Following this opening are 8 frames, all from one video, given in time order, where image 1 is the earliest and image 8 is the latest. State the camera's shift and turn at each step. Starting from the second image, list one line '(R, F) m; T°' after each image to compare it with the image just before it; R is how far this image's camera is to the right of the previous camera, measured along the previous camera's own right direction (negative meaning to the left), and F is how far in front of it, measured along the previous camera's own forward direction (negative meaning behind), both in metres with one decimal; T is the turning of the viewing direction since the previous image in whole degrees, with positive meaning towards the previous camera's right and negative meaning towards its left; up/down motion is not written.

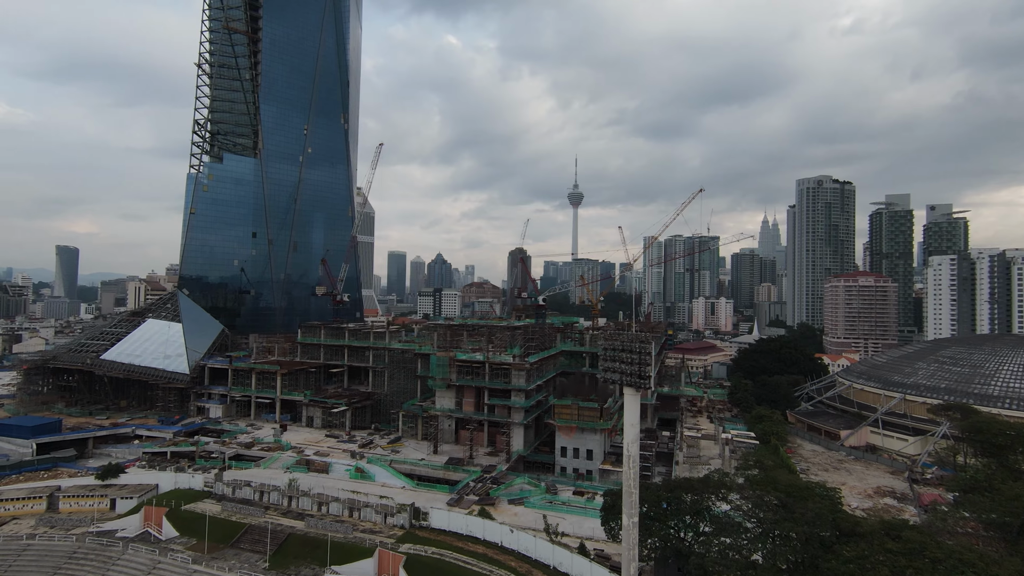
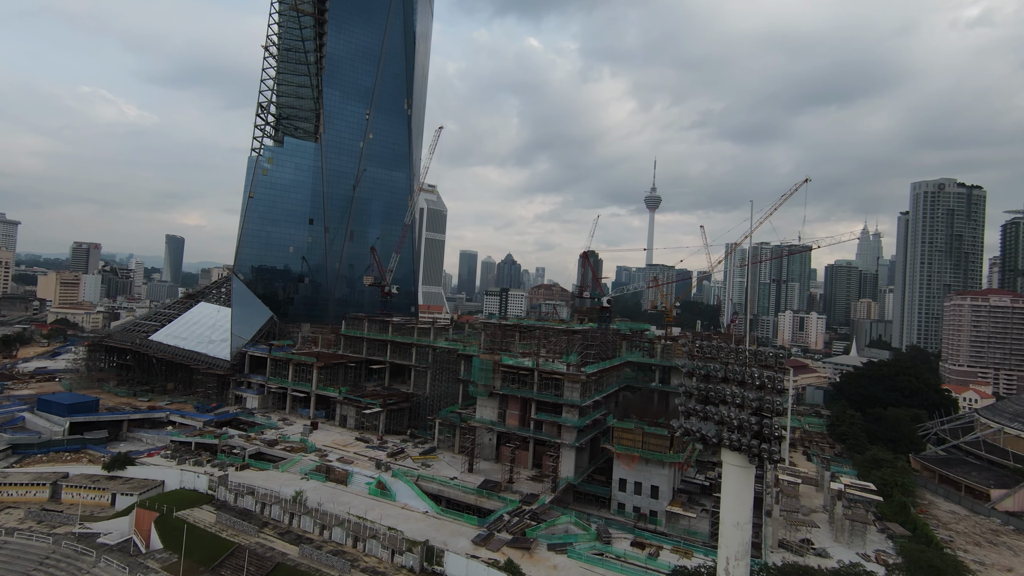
(+1.3, +8.6) m; -8°
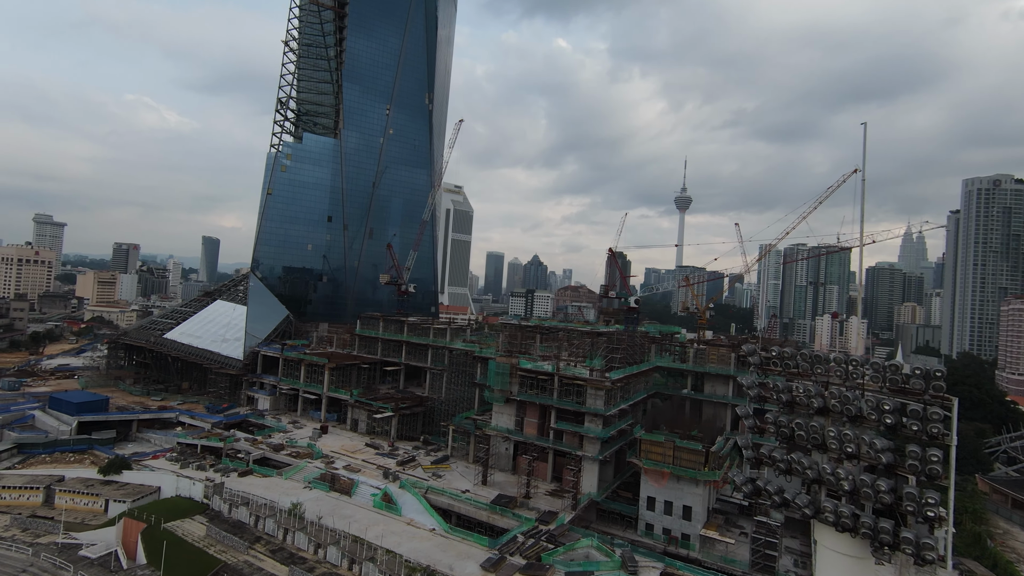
(+0.8, +3.8) m; -3°
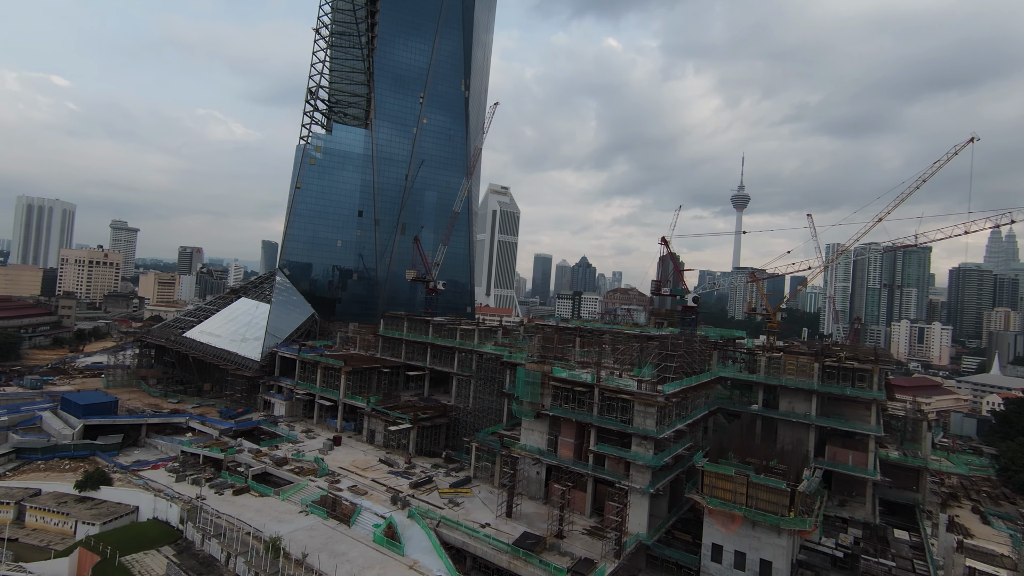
(+1.3, +7.6) m; -5°
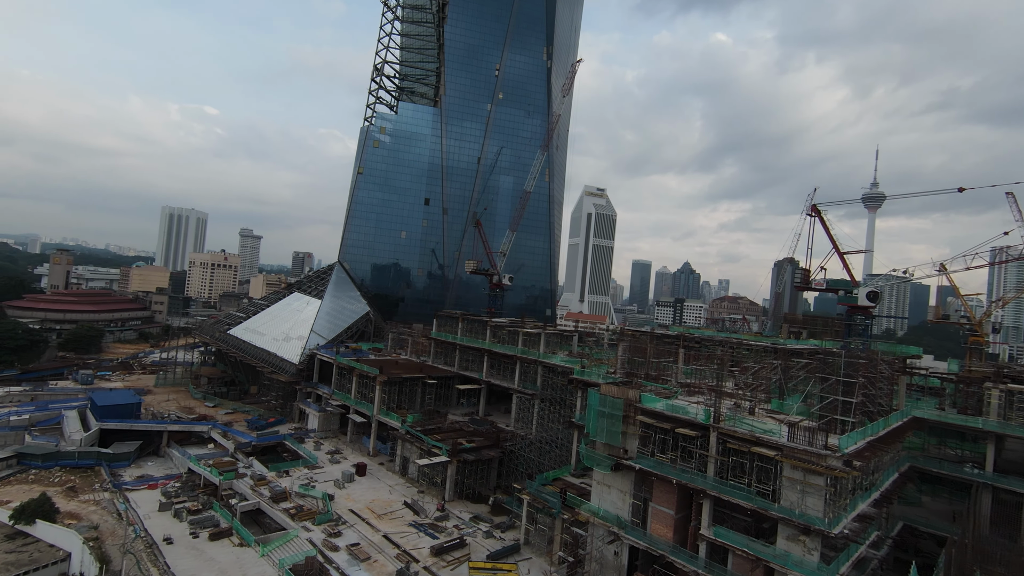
(+1.6, +13.3) m; -11°
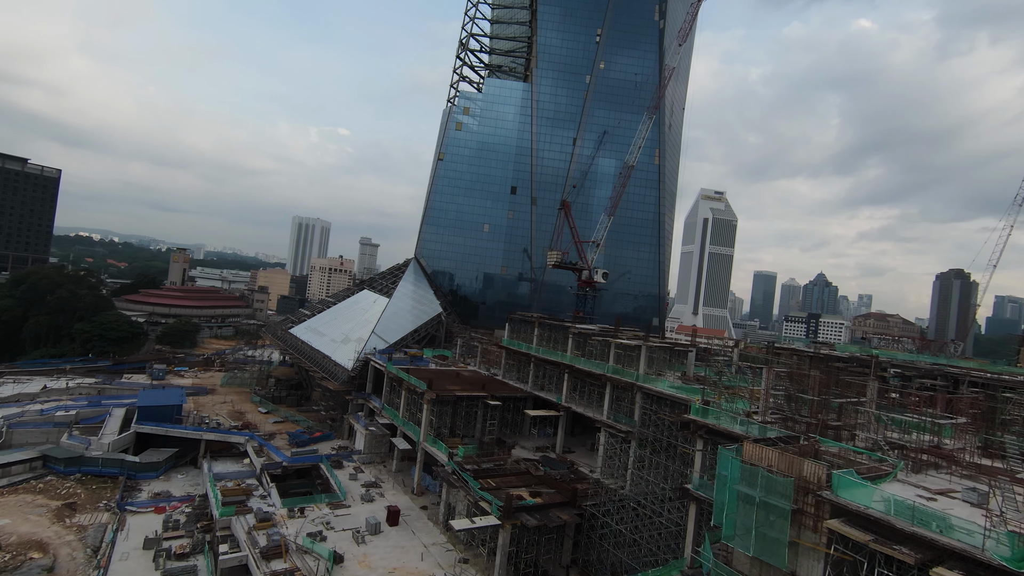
(+1.1, +11.5) m; -12°
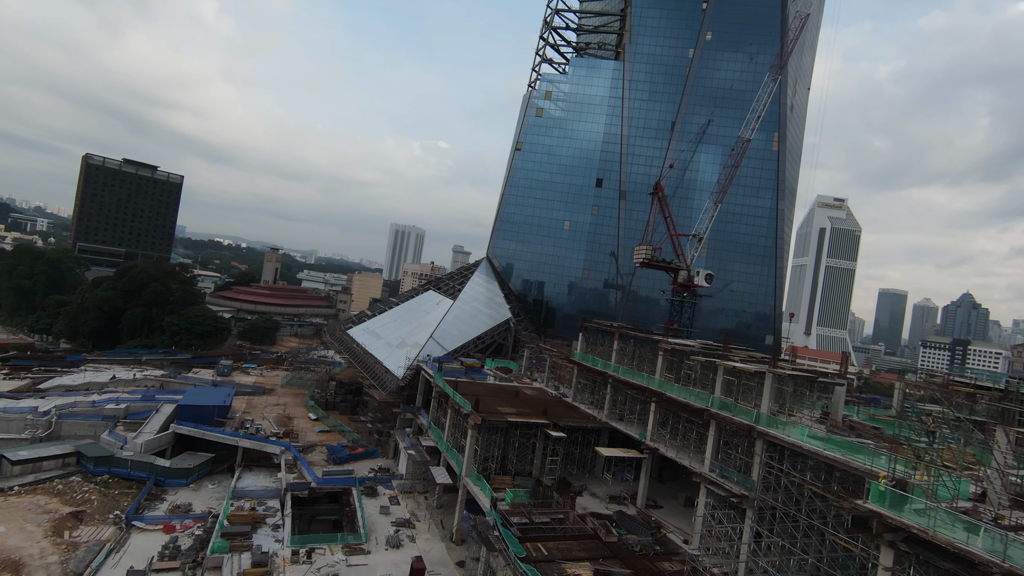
(+1.0, +7.7) m; -10°
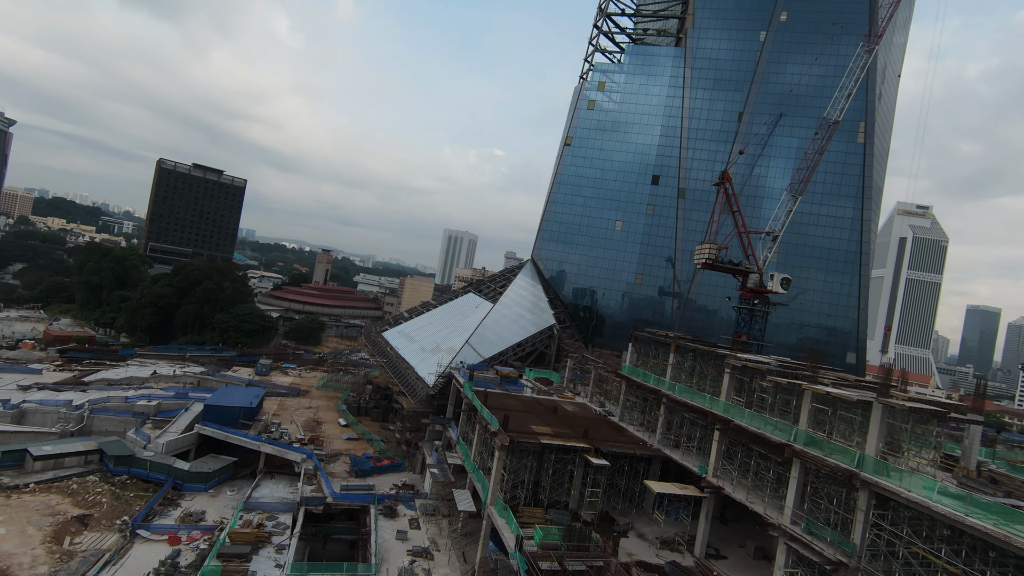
(+0.7, +3.8) m; -6°
